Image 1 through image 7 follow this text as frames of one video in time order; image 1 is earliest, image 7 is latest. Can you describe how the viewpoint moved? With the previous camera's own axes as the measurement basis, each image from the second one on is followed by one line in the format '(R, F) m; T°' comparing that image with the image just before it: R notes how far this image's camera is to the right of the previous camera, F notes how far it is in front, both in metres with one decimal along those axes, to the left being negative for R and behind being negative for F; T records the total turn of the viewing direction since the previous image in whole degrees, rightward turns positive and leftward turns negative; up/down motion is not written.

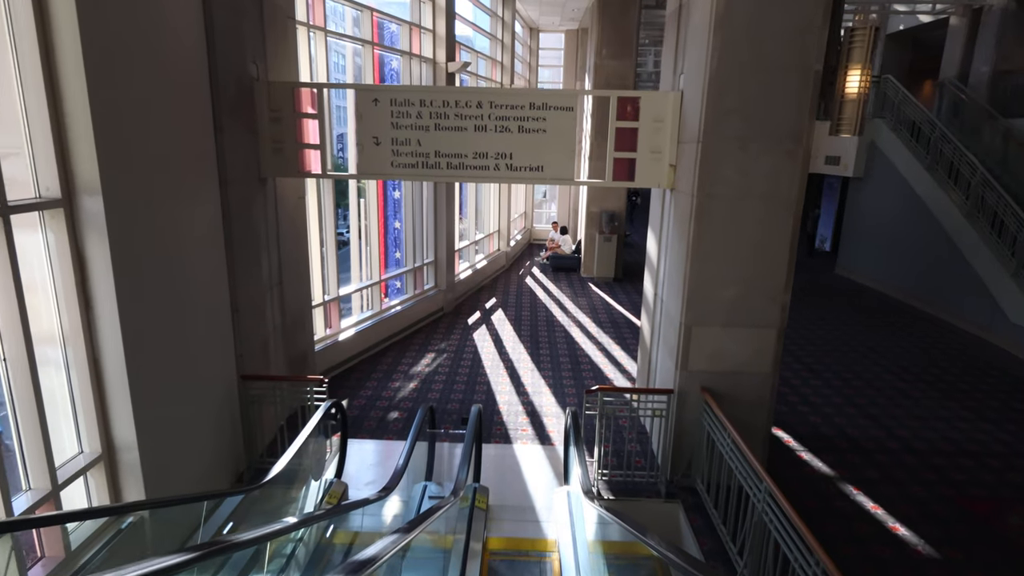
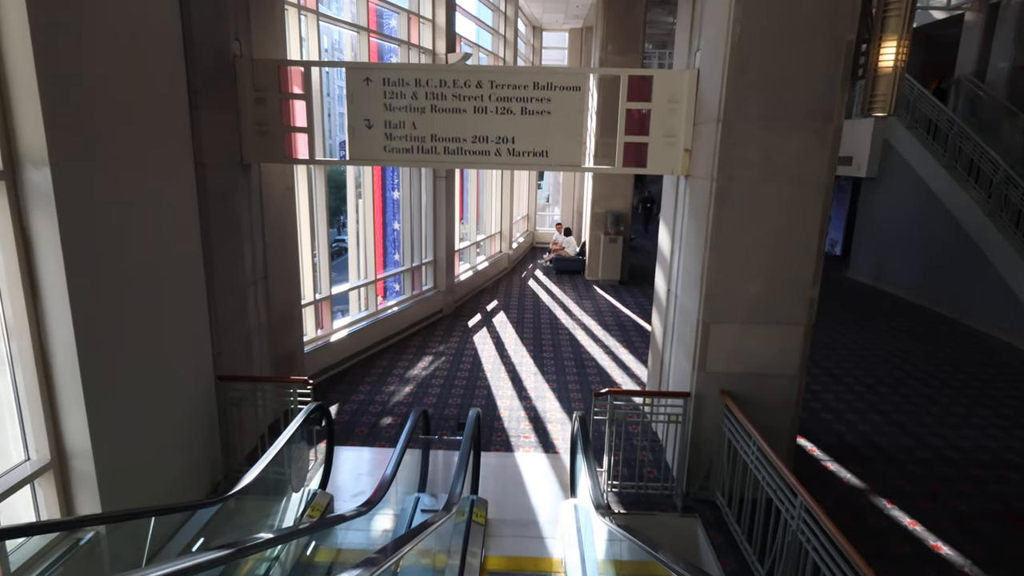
(0.0, +0.4) m; 0°
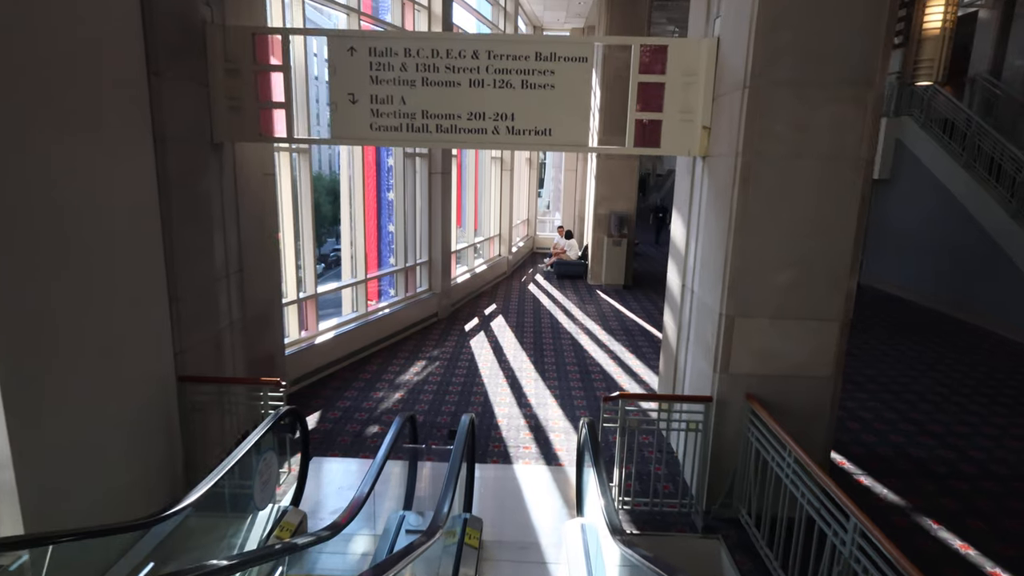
(0.0, +0.5) m; 0°
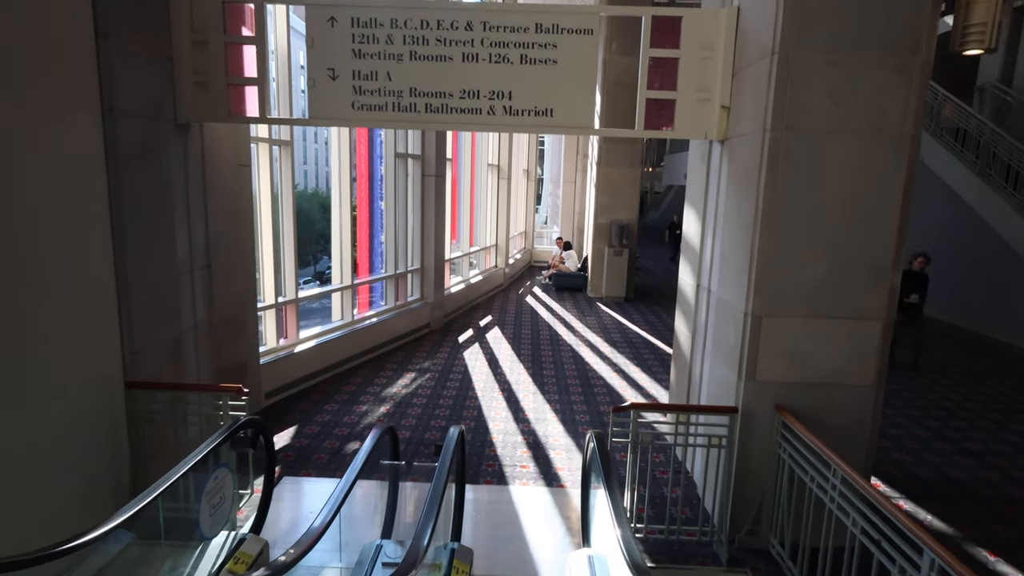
(0.0, +0.5) m; 0°
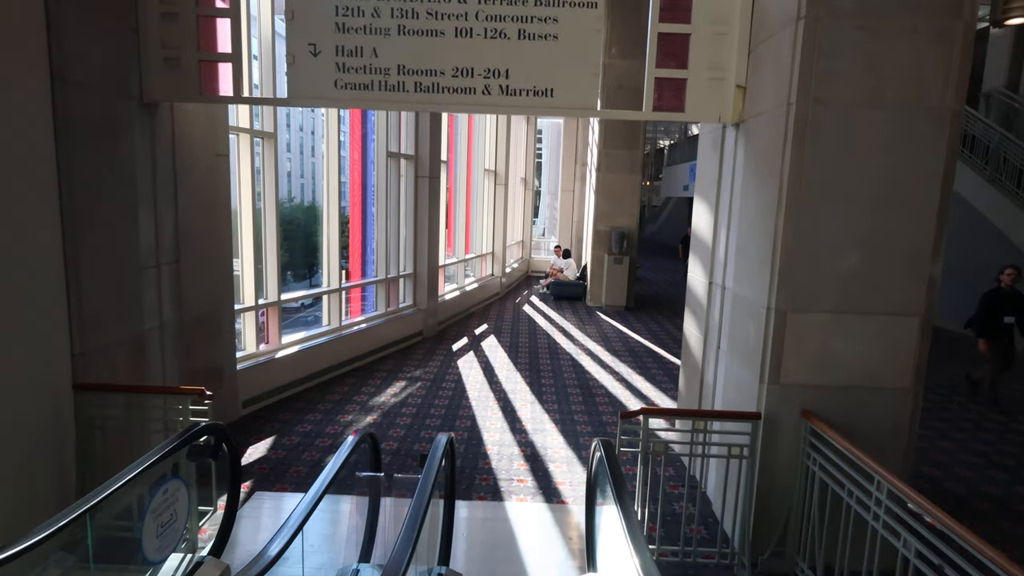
(0.0, +0.3) m; 0°
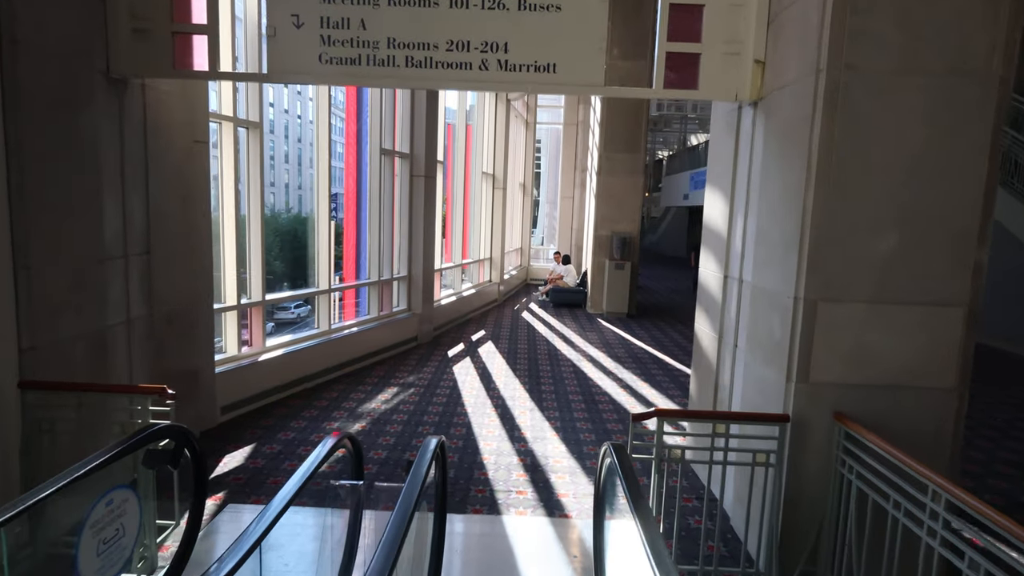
(0.0, +0.3) m; 0°
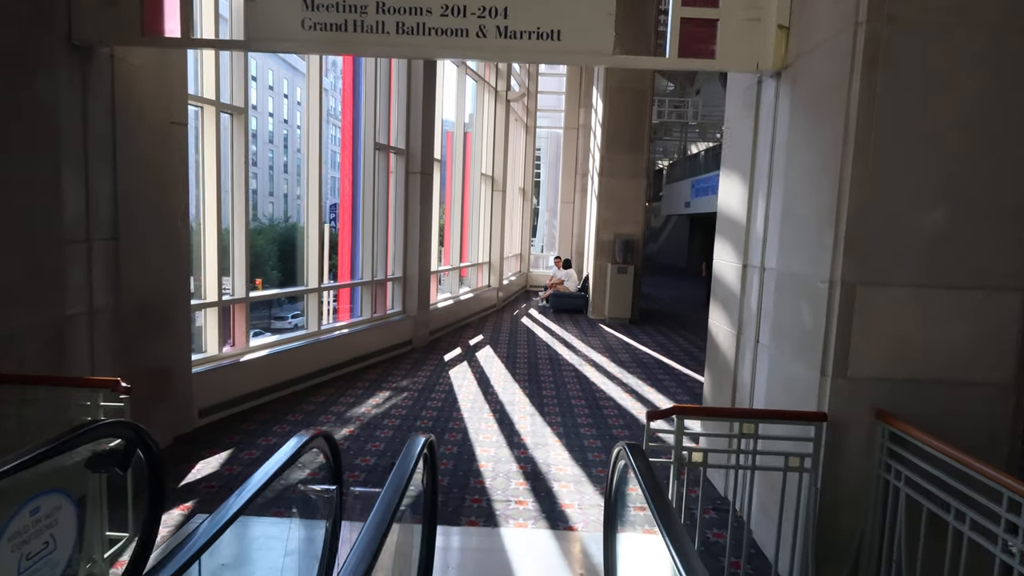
(0.0, +0.3) m; 0°
